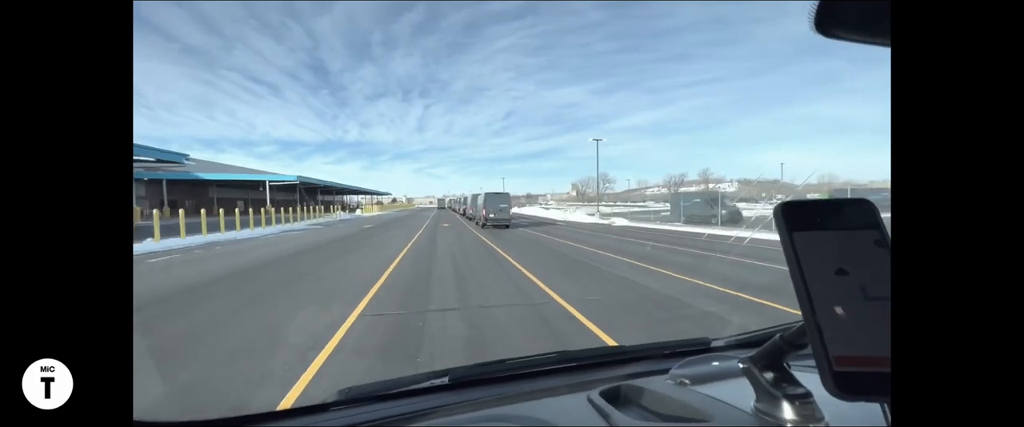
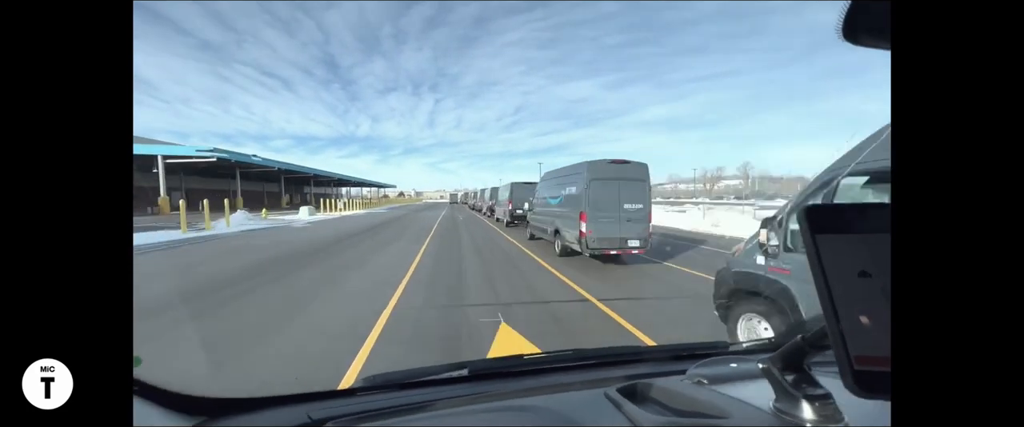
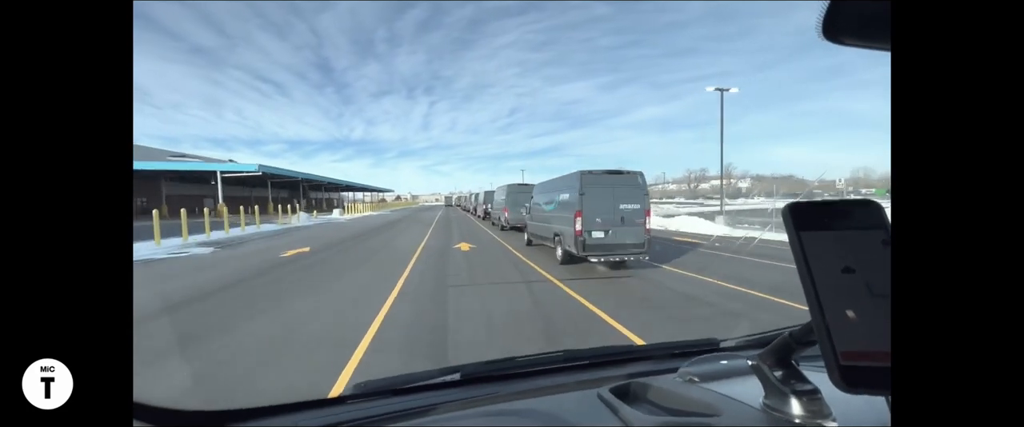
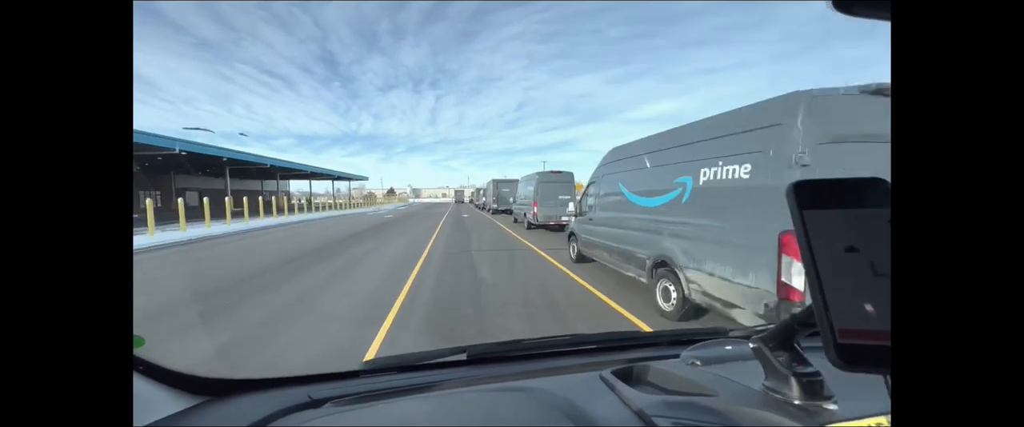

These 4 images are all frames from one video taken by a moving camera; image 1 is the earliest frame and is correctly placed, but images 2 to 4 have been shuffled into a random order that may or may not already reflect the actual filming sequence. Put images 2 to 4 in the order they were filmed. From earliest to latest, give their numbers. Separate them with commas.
3, 2, 4
